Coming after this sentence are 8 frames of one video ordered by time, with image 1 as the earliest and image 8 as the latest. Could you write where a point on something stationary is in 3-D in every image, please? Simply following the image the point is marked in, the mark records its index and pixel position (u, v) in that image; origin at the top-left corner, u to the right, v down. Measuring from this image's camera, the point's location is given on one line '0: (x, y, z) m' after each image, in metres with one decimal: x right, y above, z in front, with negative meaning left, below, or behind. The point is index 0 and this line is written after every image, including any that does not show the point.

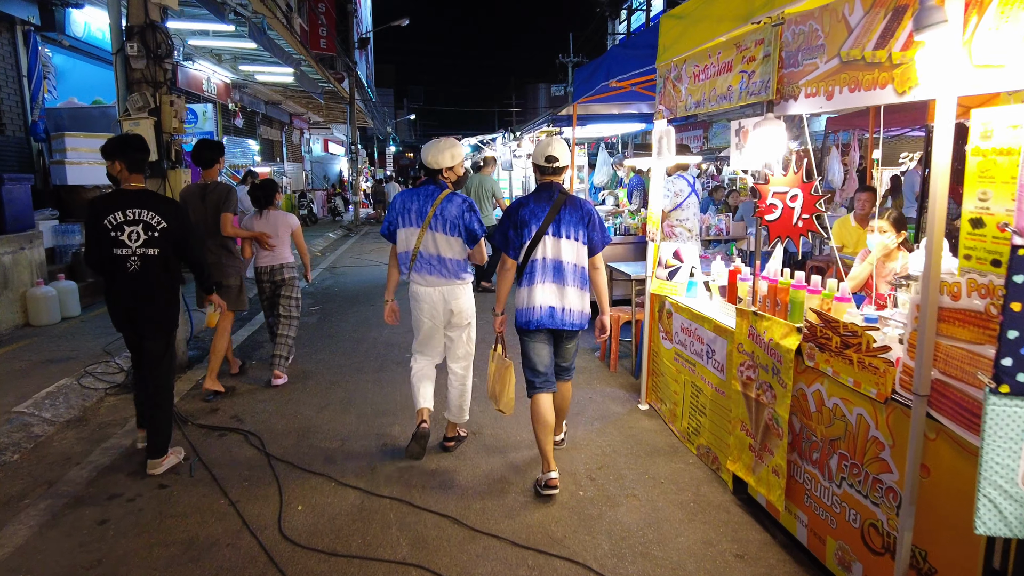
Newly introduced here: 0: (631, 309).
0: (+1.0, -0.2, +5.6) m
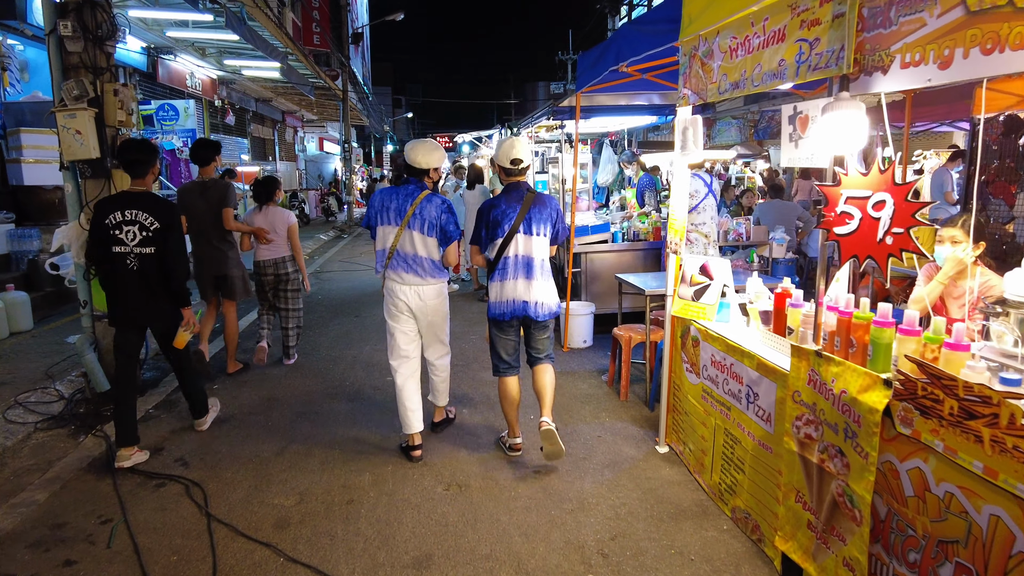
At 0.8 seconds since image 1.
0: (+1.0, -0.3, +4.8) m
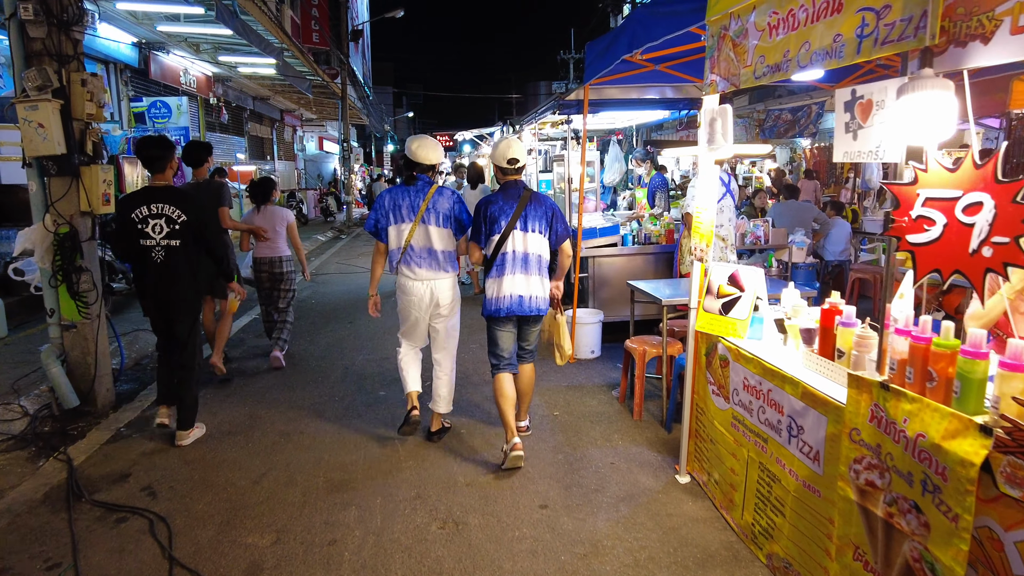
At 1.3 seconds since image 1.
0: (+1.0, -0.4, +4.4) m
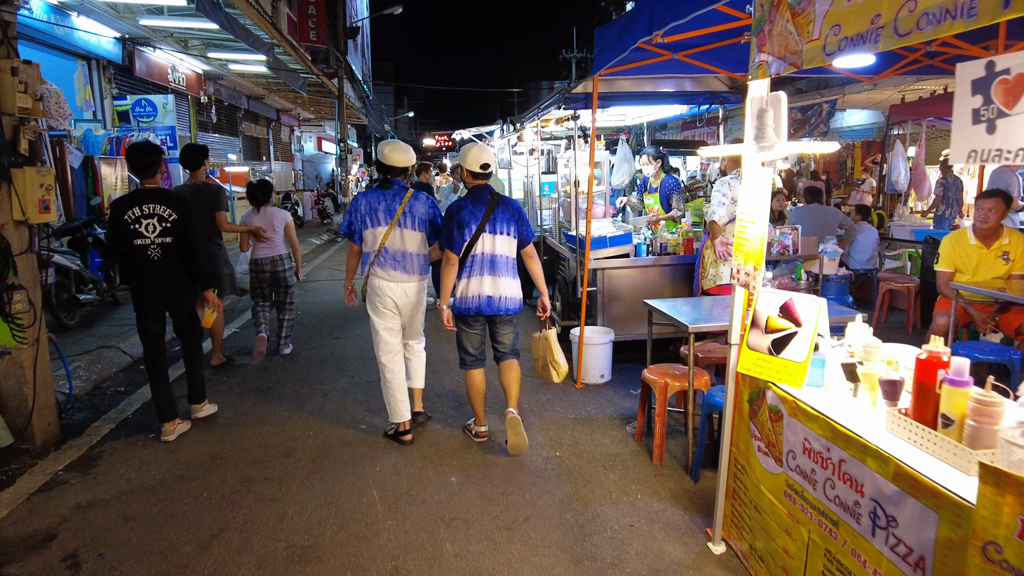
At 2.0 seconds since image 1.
0: (+1.0, -0.5, +3.8) m
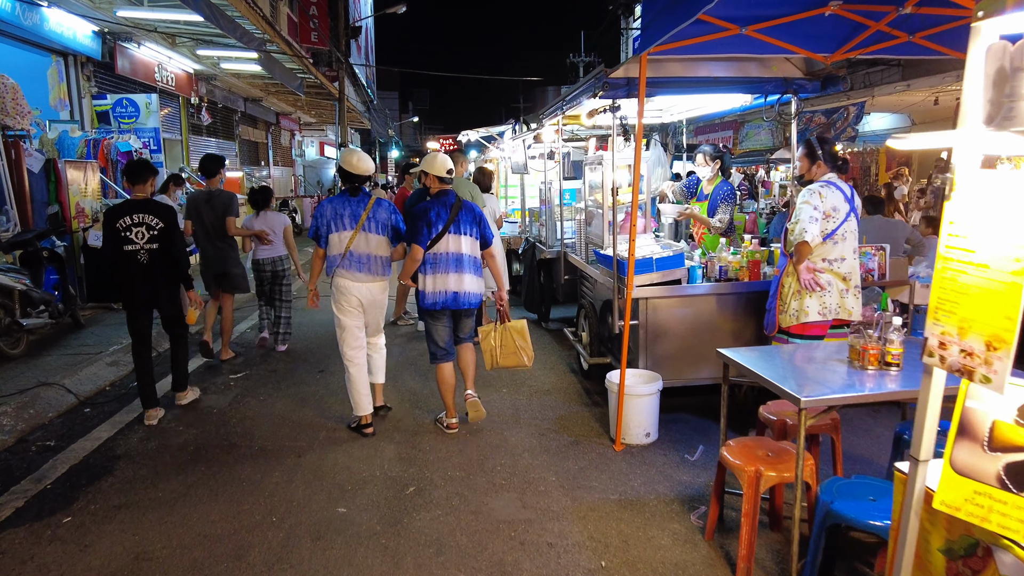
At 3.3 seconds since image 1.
0: (+1.1, -0.7, +2.8) m
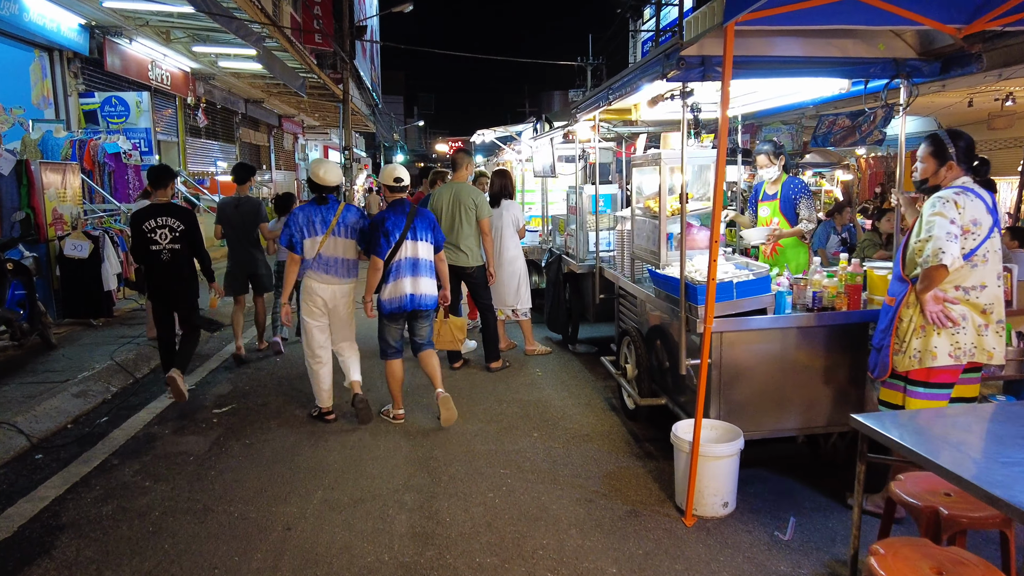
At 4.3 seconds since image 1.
0: (+1.3, -0.8, +1.9) m
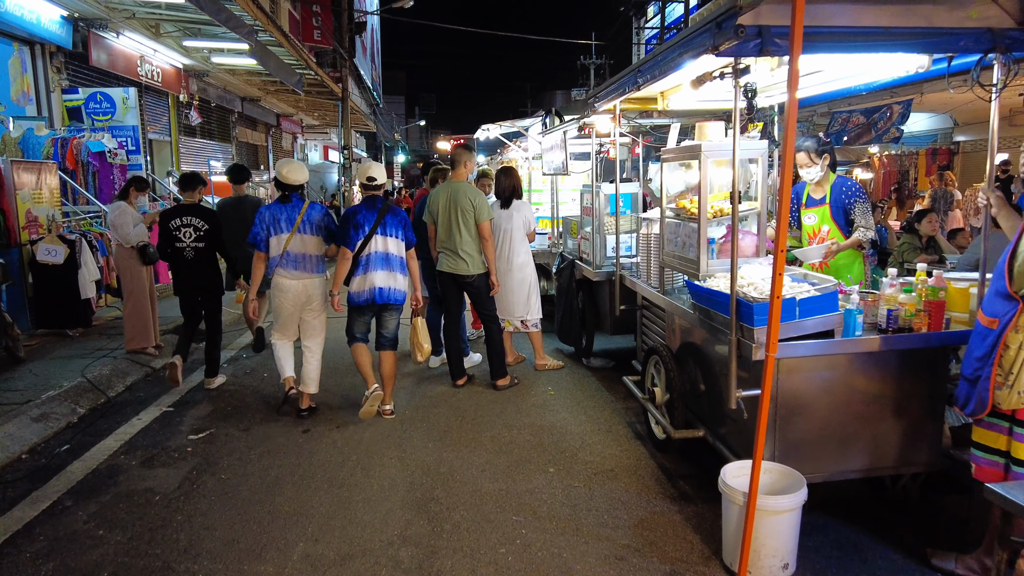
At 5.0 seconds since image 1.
0: (+1.4, -0.9, +1.4) m
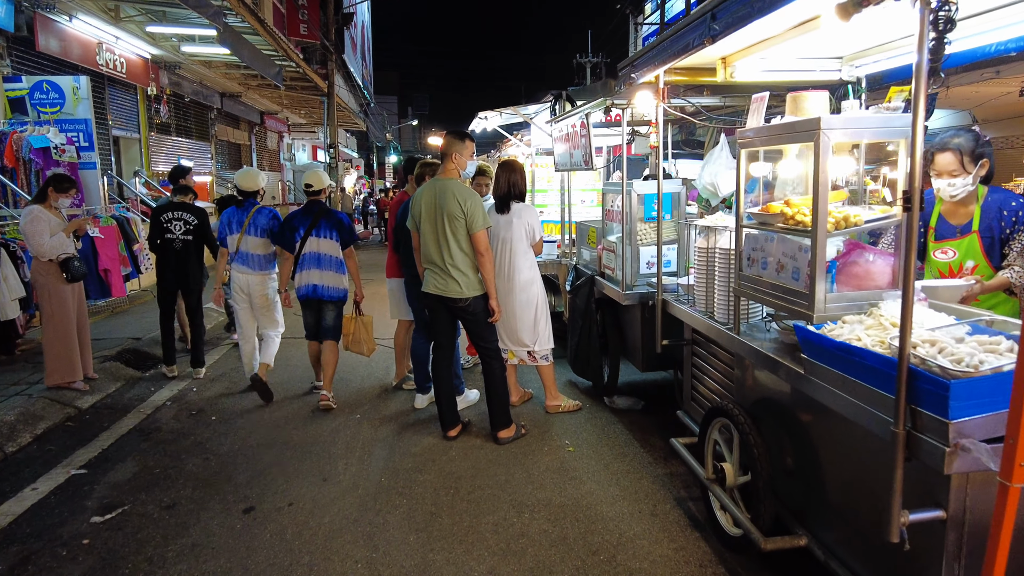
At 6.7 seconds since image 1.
0: (+1.5, -1.1, +0.2) m
